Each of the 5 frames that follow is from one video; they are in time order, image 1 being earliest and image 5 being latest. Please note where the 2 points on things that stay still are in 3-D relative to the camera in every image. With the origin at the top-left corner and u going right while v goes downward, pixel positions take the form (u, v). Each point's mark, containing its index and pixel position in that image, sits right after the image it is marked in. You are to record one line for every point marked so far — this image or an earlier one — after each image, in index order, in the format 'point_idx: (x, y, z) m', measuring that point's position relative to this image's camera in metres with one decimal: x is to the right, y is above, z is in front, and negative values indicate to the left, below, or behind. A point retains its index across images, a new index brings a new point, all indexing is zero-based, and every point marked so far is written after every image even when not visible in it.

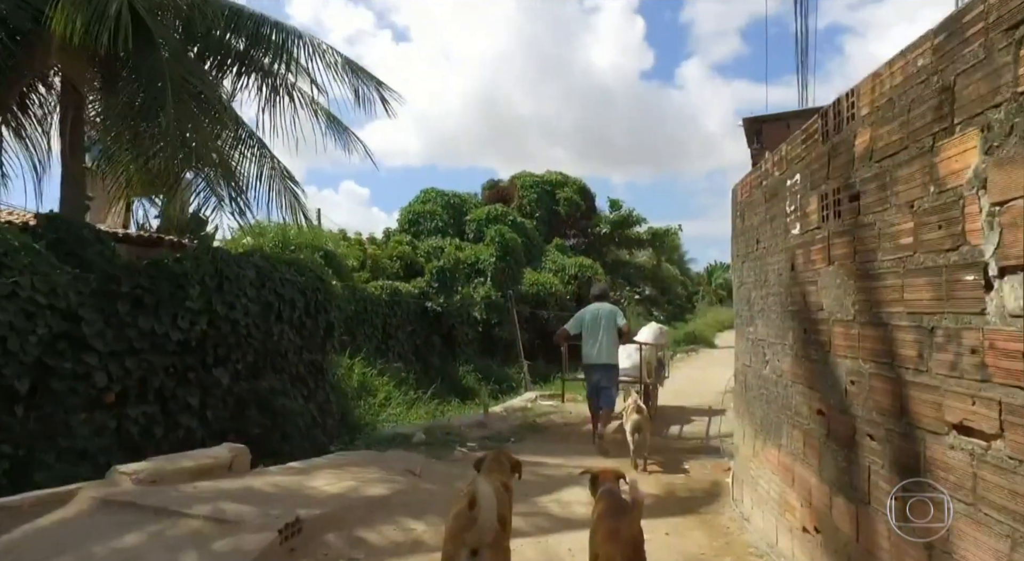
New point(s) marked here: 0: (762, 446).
0: (+1.6, -1.0, +4.2) m
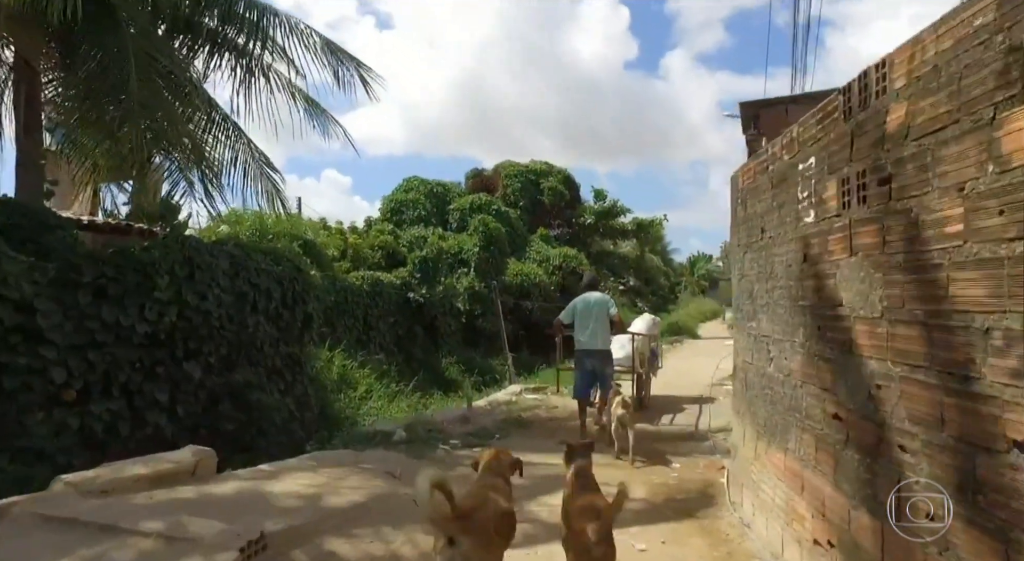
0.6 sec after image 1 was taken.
0: (+1.5, -1.0, +4.0) m
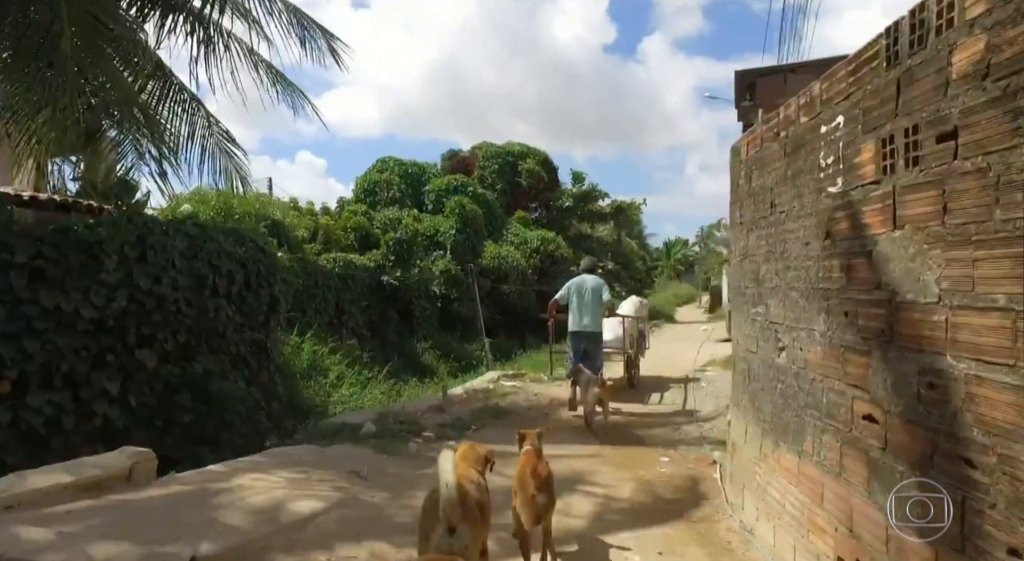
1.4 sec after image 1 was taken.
0: (+1.4, -0.9, +3.6) m
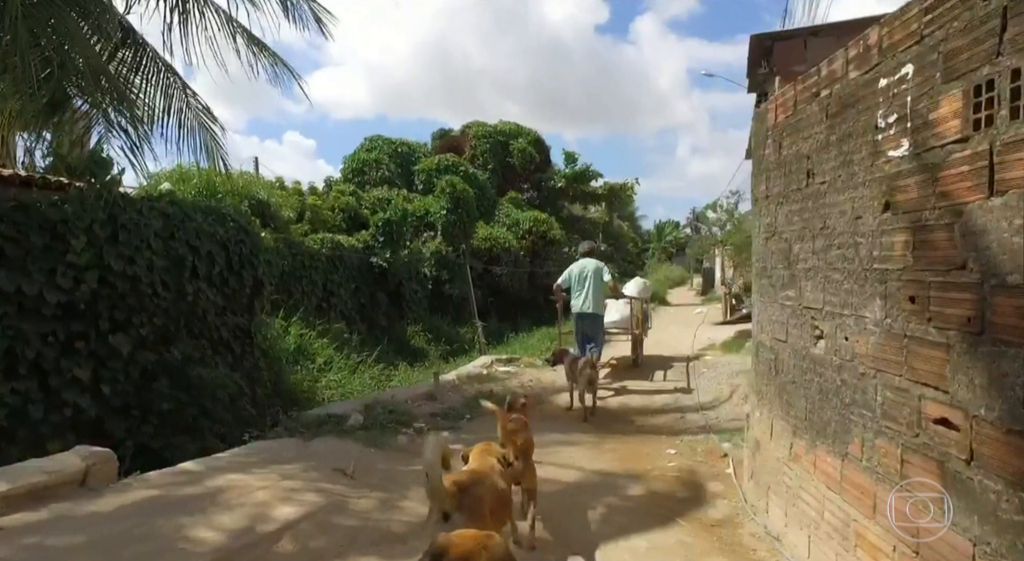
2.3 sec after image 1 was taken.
0: (+1.4, -0.8, +3.2) m
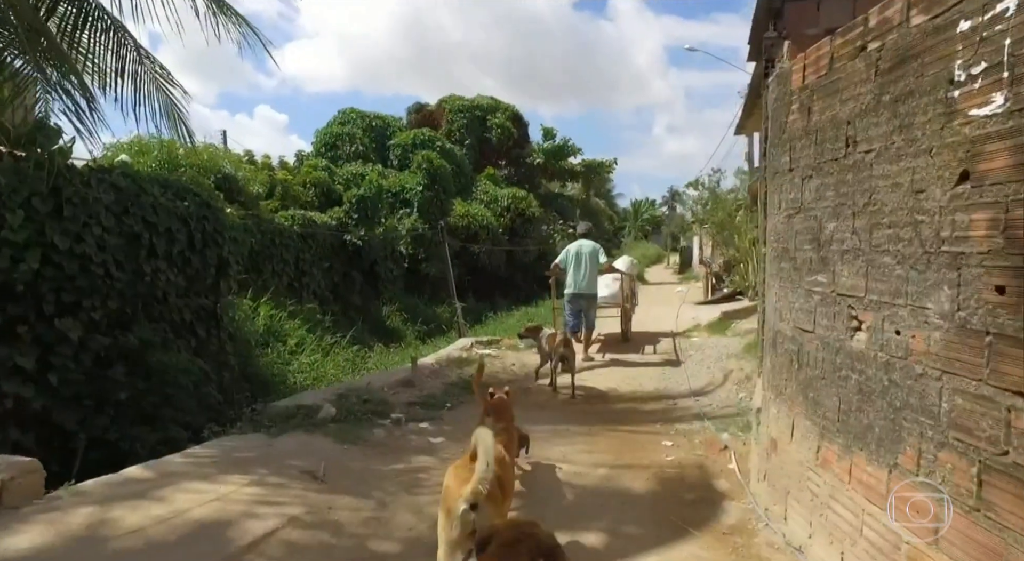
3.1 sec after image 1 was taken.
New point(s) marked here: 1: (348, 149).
0: (+1.4, -0.7, +2.8) m
1: (-4.3, +3.4, +17.8) m
